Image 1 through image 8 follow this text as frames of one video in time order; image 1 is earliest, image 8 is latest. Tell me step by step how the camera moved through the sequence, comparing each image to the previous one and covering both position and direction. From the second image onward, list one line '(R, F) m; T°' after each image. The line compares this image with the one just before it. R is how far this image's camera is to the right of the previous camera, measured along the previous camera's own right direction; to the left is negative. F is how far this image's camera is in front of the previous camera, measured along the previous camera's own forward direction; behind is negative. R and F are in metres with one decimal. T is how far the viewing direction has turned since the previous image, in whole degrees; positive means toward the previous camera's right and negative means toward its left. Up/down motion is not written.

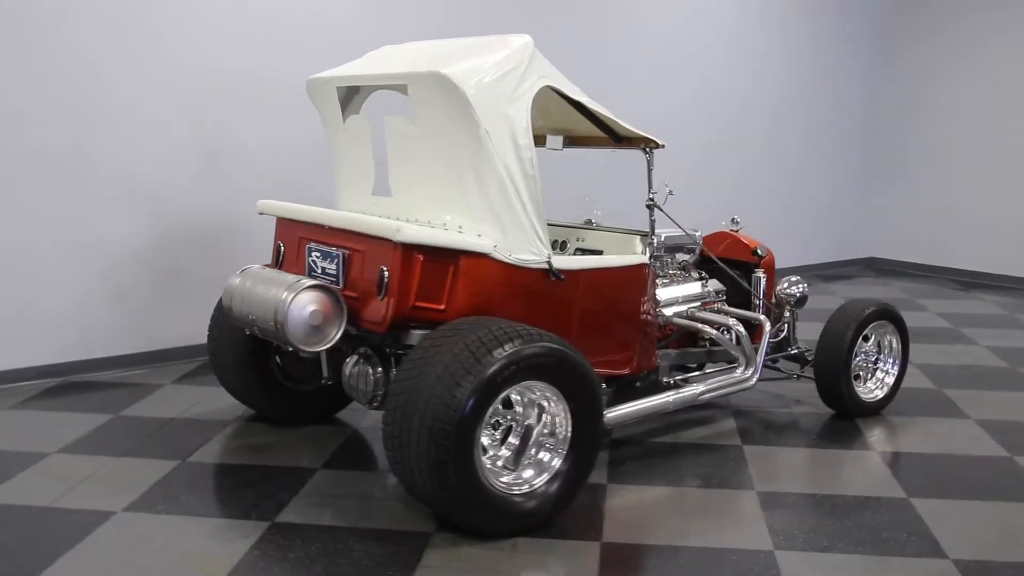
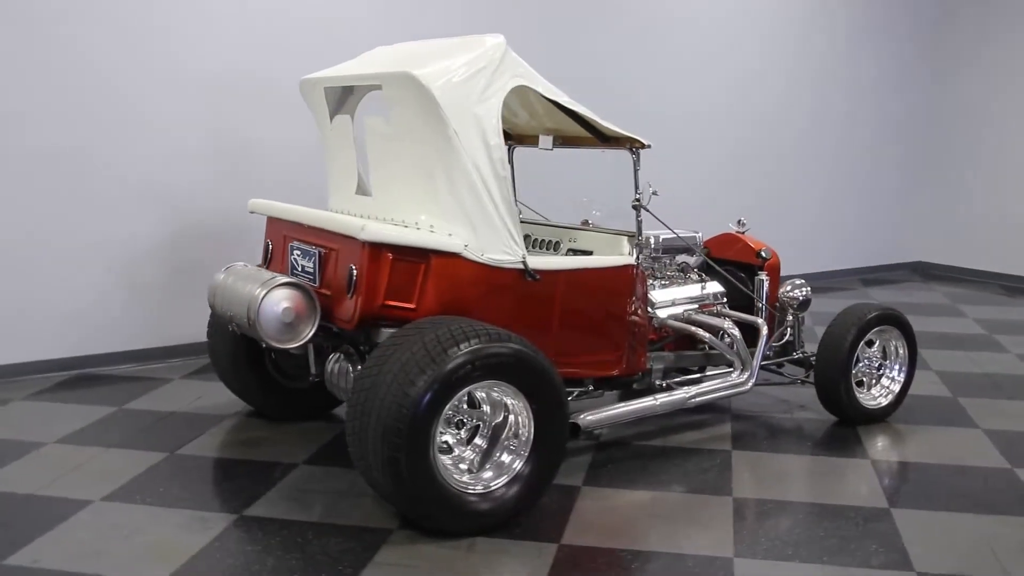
(+0.3, 0.0) m; -4°
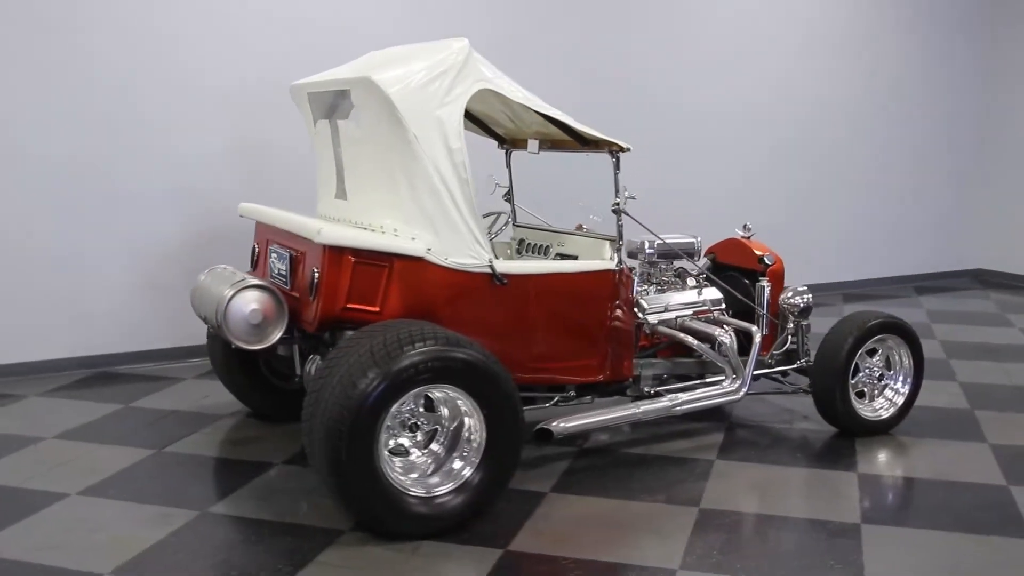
(+0.4, 0.0) m; -5°
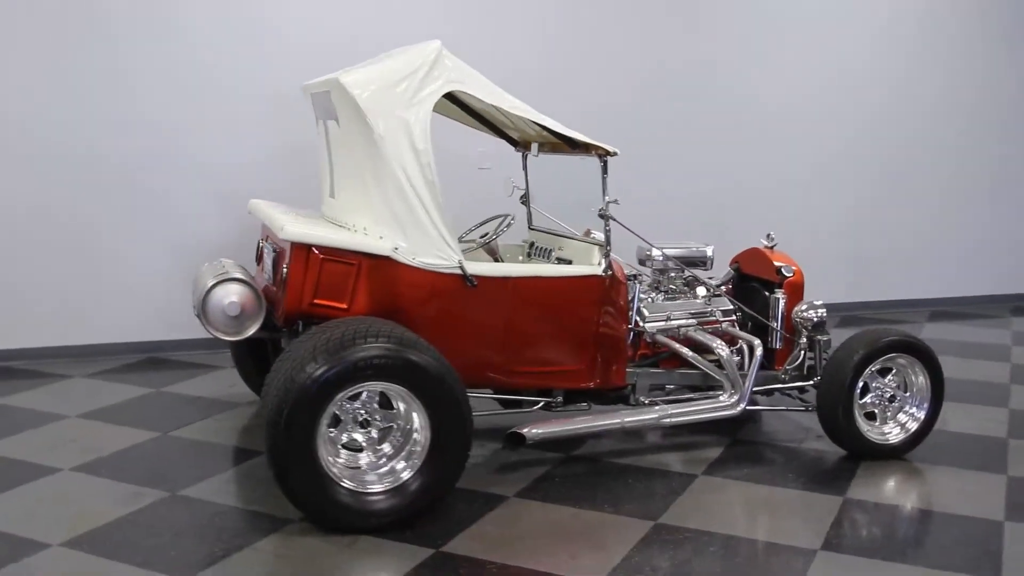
(+0.5, 0.0) m; -8°
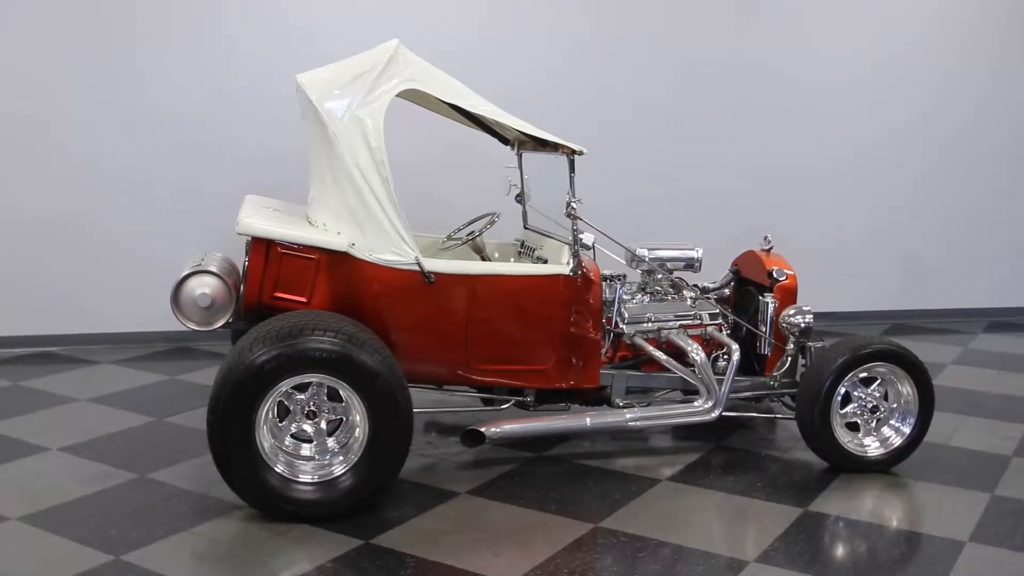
(+0.5, 0.0) m; -6°
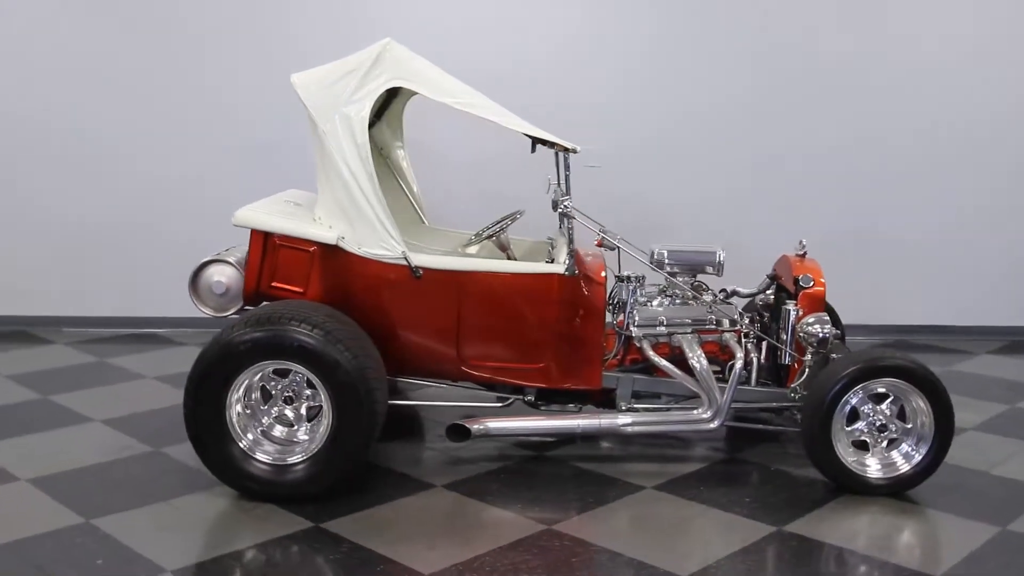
(+0.6, +0.1) m; -11°
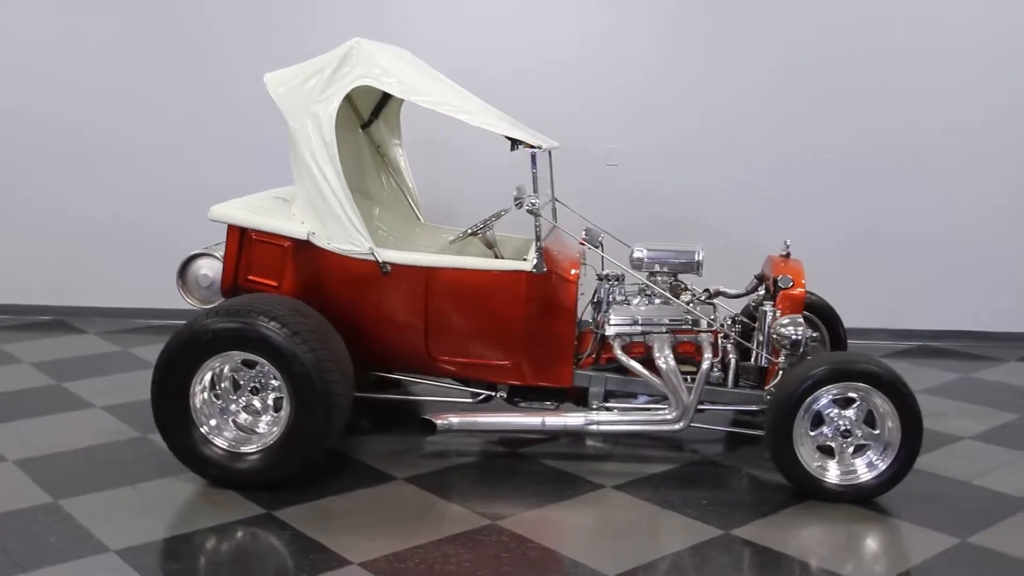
(+0.4, 0.0) m; -5°
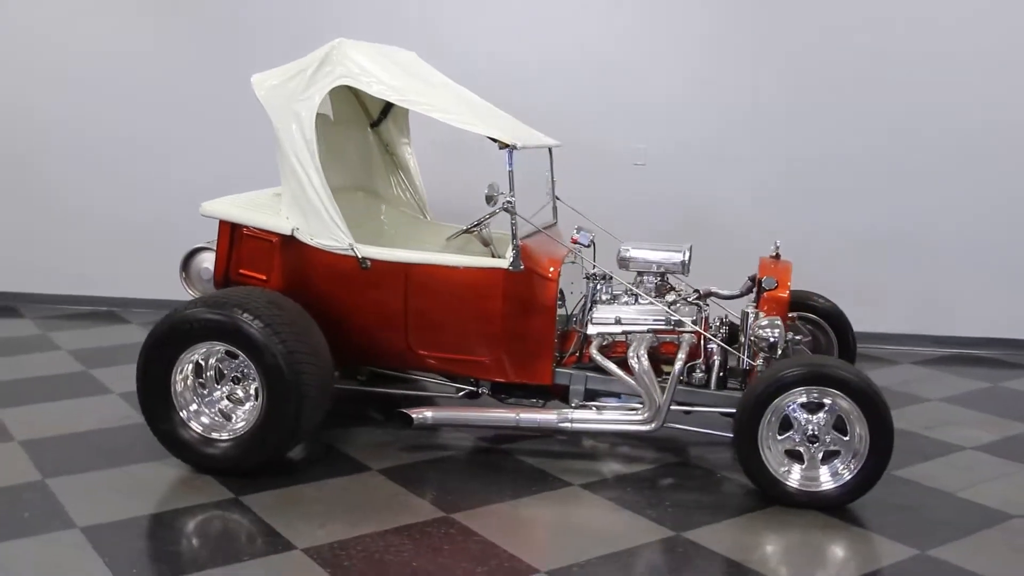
(+0.4, 0.0) m; -5°
